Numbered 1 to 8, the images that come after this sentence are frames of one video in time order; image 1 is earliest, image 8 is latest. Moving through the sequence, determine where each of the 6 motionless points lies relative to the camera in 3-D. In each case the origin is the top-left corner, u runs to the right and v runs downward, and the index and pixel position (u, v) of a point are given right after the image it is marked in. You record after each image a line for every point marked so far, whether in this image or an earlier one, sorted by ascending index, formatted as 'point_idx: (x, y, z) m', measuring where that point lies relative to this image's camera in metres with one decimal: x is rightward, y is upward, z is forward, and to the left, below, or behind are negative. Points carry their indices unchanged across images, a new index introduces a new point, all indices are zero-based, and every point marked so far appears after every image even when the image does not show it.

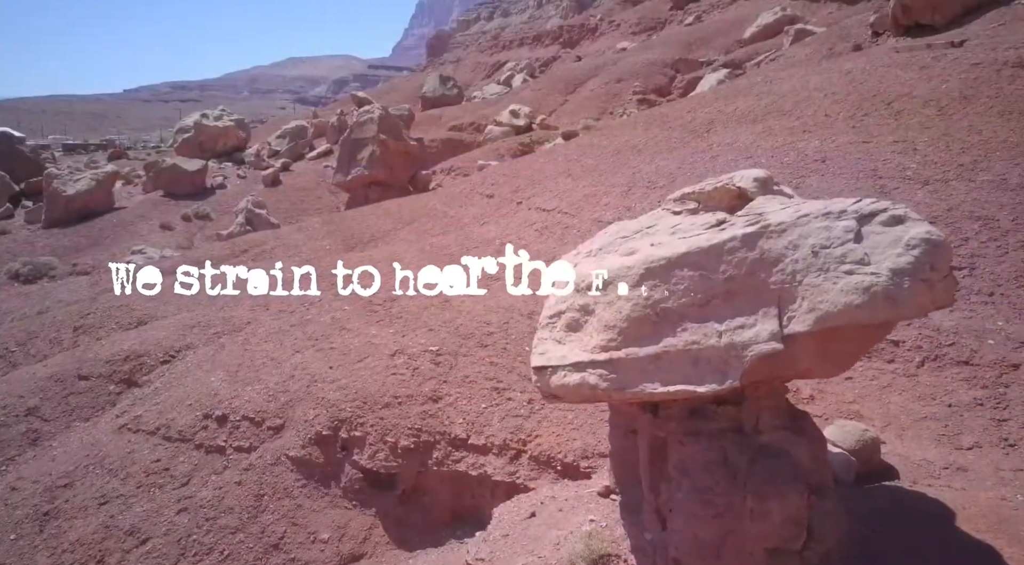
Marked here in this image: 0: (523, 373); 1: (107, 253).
0: (+0.1, -0.8, +5.8) m
1: (-10.3, +0.8, +17.8) m
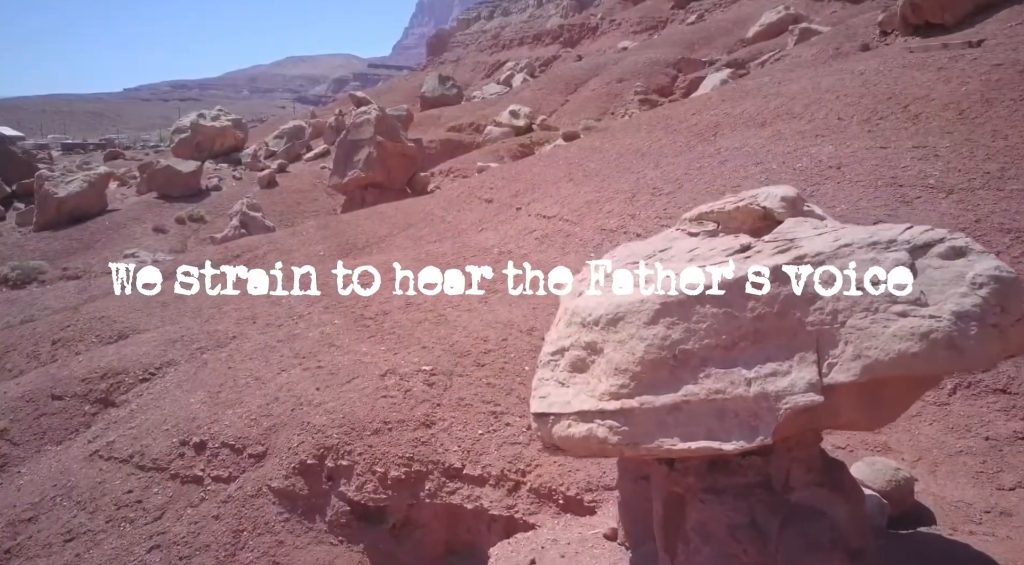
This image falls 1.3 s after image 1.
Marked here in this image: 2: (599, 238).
0: (+0.1, -0.9, +5.4) m
1: (-10.4, +0.7, +17.4) m
2: (+1.0, +0.5, +7.8) m
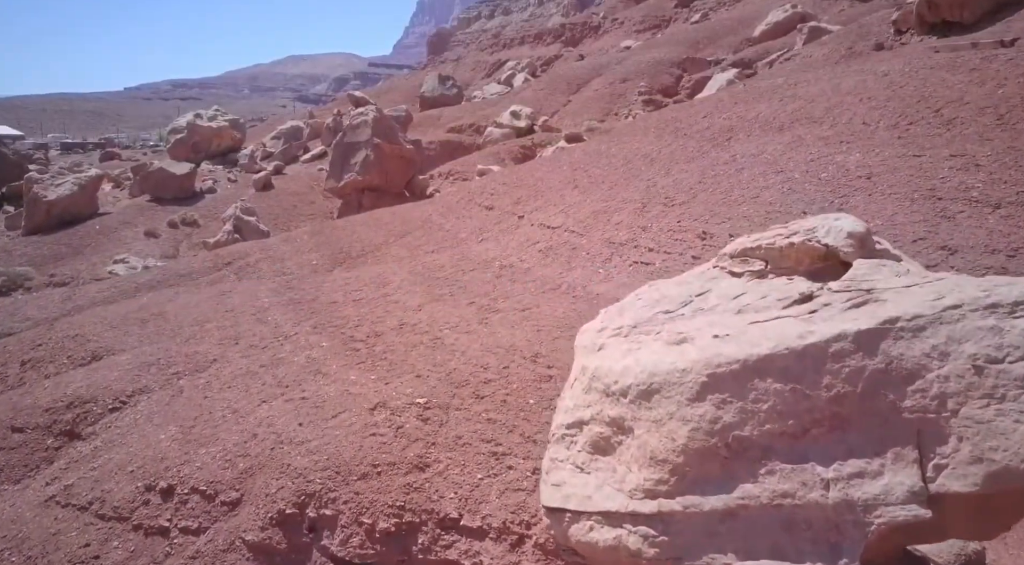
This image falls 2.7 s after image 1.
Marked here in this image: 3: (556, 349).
0: (+0.1, -1.1, +4.9) m
1: (-10.3, +0.5, +16.9) m
2: (+1.0, +0.3, +7.2) m
3: (+0.4, -0.6, +5.7) m
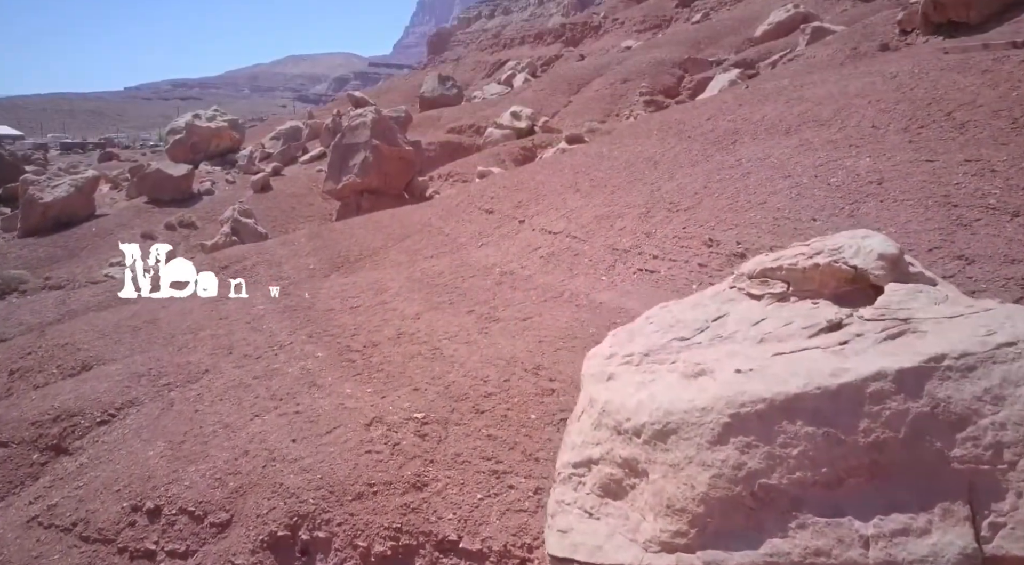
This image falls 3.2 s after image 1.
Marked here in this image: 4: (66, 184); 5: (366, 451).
0: (+0.1, -1.1, +4.7) m
1: (-10.3, +0.4, +16.7) m
2: (+1.0, +0.3, +7.0) m
3: (+0.4, -0.6, +5.5) m
4: (-12.5, +2.8, +19.4) m
5: (-1.0, -1.1, +4.7) m
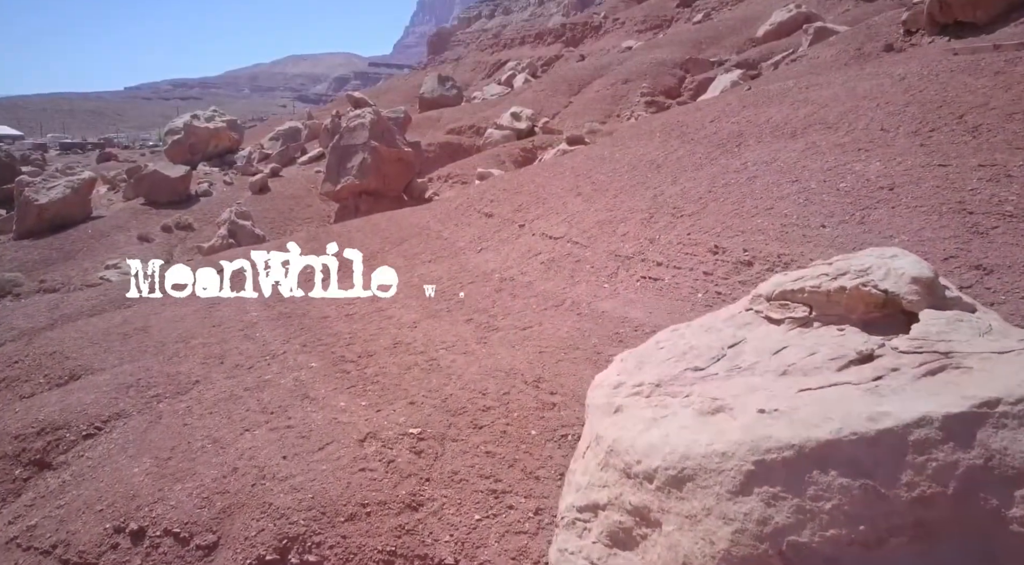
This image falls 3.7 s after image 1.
0: (+0.1, -1.2, +4.5) m
1: (-10.3, +0.4, +16.5) m
2: (+1.0, +0.2, +6.9) m
3: (+0.4, -0.7, +5.3) m
4: (-12.5, +2.7, +19.2) m
5: (-1.0, -1.2, +4.6) m
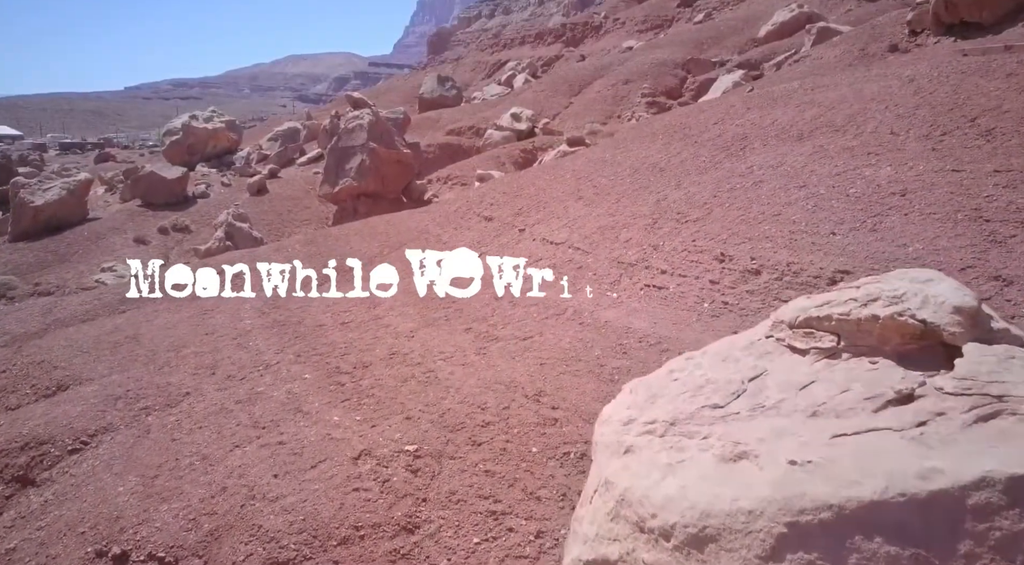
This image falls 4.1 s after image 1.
0: (+0.1, -1.3, +4.3) m
1: (-10.3, +0.3, +16.3) m
2: (+1.0, +0.1, +6.7) m
3: (+0.4, -0.8, +5.1) m
4: (-12.5, +2.6, +19.0) m
5: (-1.0, -1.3, +4.4) m
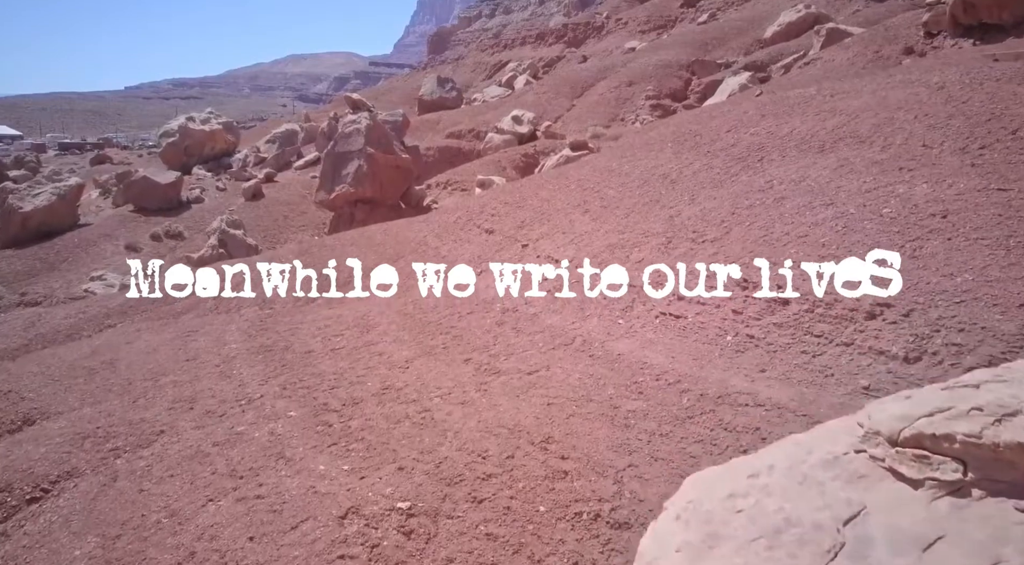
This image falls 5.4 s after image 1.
0: (+0.1, -1.5, +3.8) m
1: (-10.3, +0.1, +15.9) m
2: (+1.0, -0.1, +6.2) m
3: (+0.4, -1.0, +4.6) m
4: (-12.4, +2.4, +18.5) m
5: (-1.0, -1.5, +3.9) m
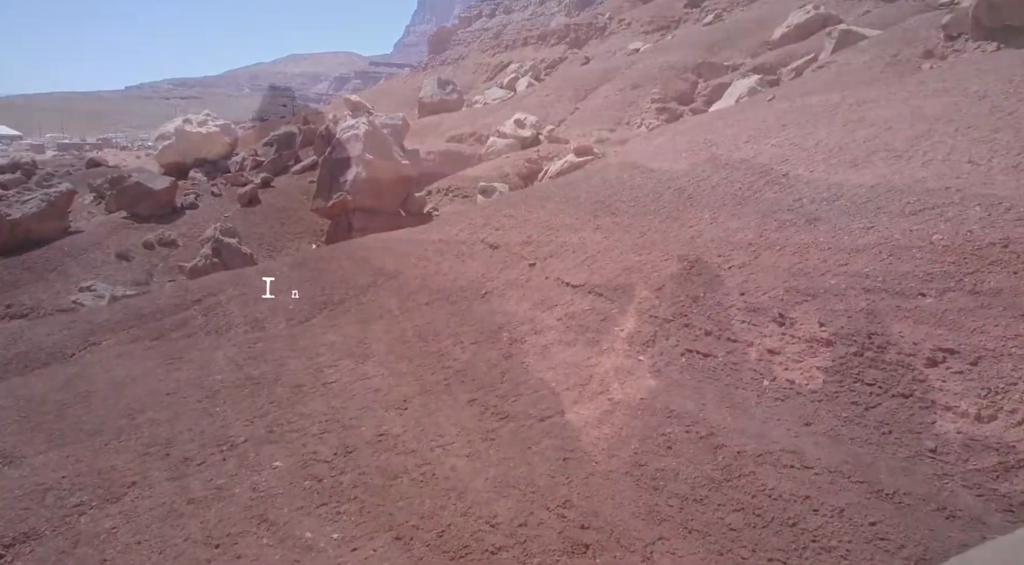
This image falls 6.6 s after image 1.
0: (+0.2, -1.8, +3.3) m
1: (-10.2, -0.2, +15.3) m
2: (+1.1, -0.4, +5.6) m
3: (+0.5, -1.3, +4.1) m
4: (-12.3, +2.1, +18.0) m
5: (-0.9, -1.8, +3.3) m
